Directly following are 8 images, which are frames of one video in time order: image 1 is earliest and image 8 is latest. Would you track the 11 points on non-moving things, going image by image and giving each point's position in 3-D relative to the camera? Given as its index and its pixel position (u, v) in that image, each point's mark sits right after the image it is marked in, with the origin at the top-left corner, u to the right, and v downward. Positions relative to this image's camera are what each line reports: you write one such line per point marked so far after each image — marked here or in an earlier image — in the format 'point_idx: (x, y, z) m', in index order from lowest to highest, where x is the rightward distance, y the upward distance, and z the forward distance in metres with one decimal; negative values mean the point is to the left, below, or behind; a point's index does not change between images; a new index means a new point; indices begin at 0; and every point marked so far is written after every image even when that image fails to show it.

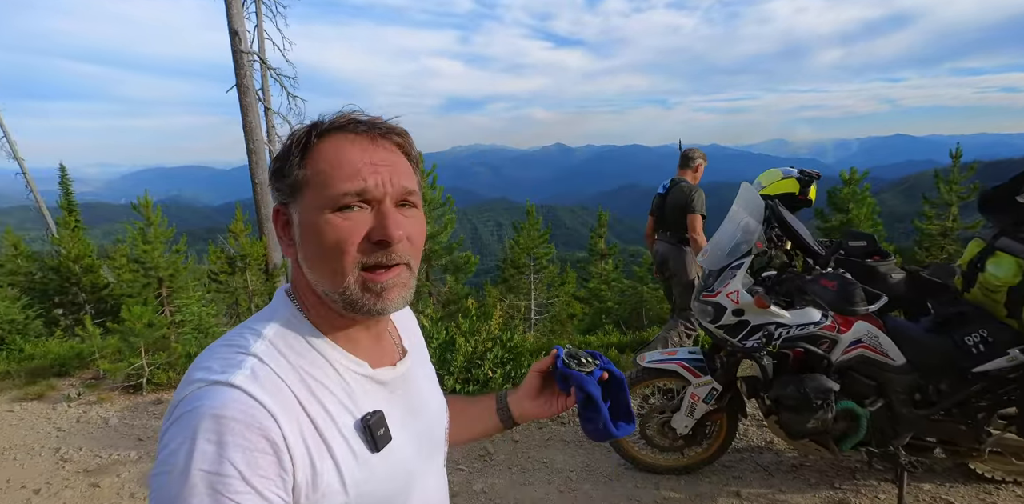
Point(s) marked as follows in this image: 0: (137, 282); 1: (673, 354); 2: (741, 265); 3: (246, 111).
0: (-11.3, -0.9, +15.3) m
1: (+1.4, -0.9, +4.4) m
2: (+1.7, -0.1, +3.8) m
3: (-7.5, +4.0, +14.4) m
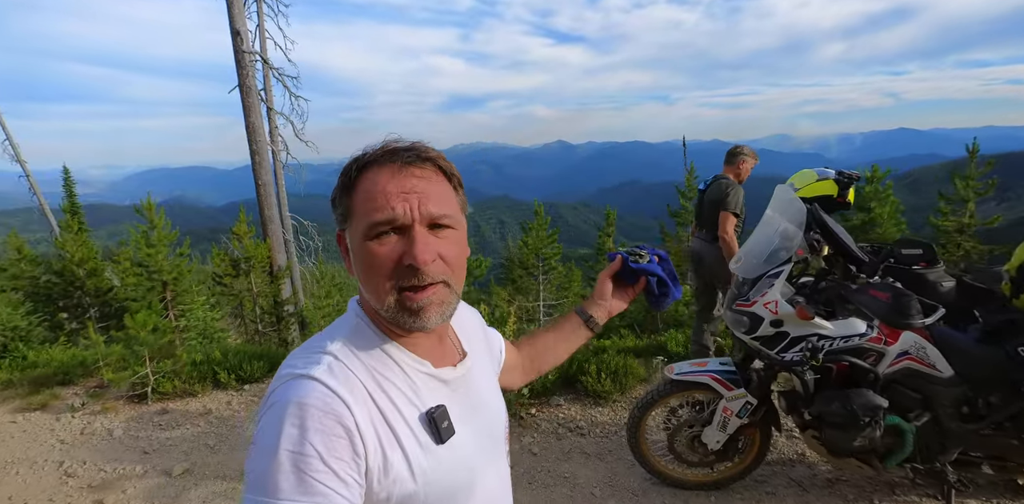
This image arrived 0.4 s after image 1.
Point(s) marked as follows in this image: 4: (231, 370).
0: (-11.1, -1.0, +15.2) m
1: (+1.6, -0.9, +4.2) m
2: (+1.9, -0.1, +3.6) m
3: (-7.4, +3.9, +14.2) m
4: (-4.4, -1.9, +8.0) m
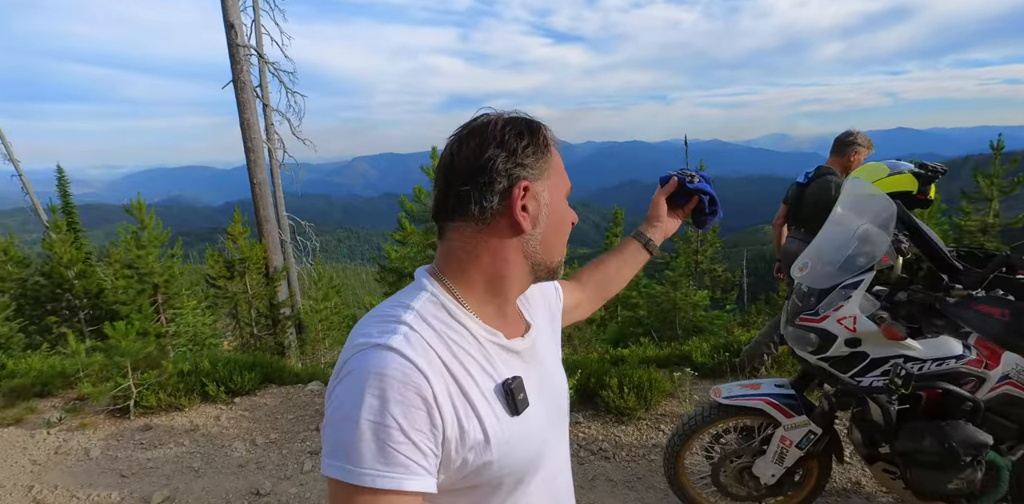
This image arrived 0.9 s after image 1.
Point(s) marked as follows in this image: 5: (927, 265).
0: (-11.0, -1.0, +14.6) m
1: (+1.8, -1.0, +3.7) m
2: (+2.1, -0.2, +3.0) m
3: (-7.2, +3.9, +13.6) m
4: (-4.3, -1.9, +7.4) m
5: (+2.6, -0.1, +3.1) m
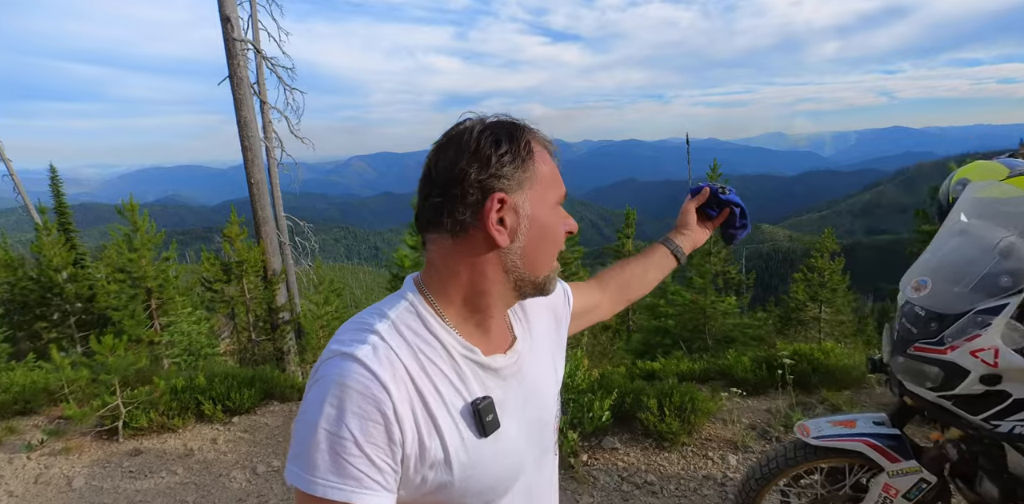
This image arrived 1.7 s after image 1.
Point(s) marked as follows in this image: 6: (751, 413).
0: (-10.7, -1.1, +14.0) m
1: (+2.1, -1.1, +3.1) m
2: (+2.4, -0.3, +2.5) m
3: (-7.0, +3.8, +13.0) m
4: (-4.0, -2.0, +6.8) m
5: (+2.9, -0.2, +2.6) m
6: (+2.6, -1.8, +5.6) m
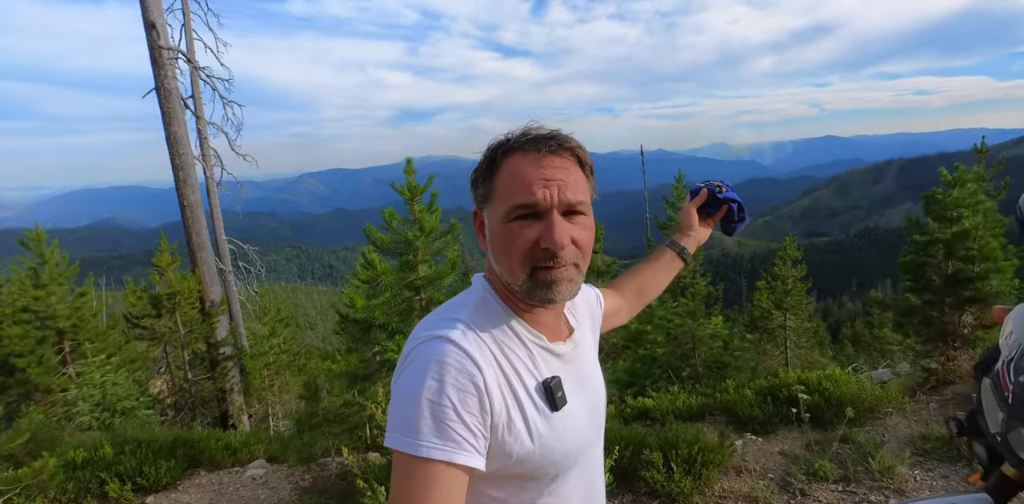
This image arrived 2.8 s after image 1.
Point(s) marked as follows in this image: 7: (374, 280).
0: (-11.6, -2.0, +12.2) m
1: (+2.0, -1.2, +2.4) m
2: (+2.4, -0.4, +1.8) m
3: (-7.9, +3.0, +11.6) m
4: (-4.2, -2.5, +5.6) m
5: (+2.9, -0.3, +1.9) m
6: (+2.4, -2.0, +4.9) m
7: (-1.8, -0.4, +6.8) m
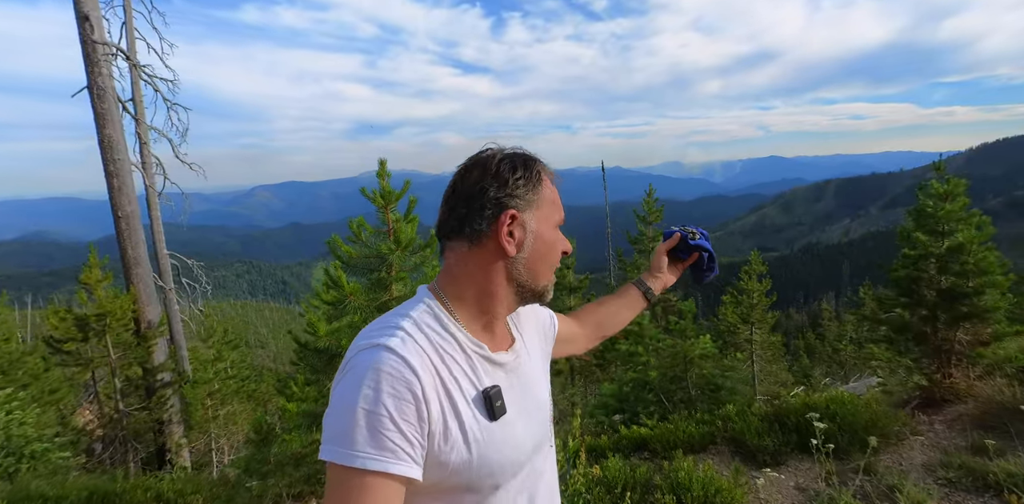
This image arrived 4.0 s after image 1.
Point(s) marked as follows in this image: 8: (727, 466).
0: (-12.2, -2.4, +10.5) m
1: (+2.2, -1.3, +1.9) m
2: (+2.5, -0.4, +1.4) m
3: (-8.5, +2.7, +10.4) m
4: (-4.4, -2.6, +4.6) m
5: (+3.0, -0.3, +1.5) m
6: (+2.3, -2.1, +4.4) m
7: (-2.1, -0.6, +6.0) m
8: (+2.0, -2.0, +4.7) m
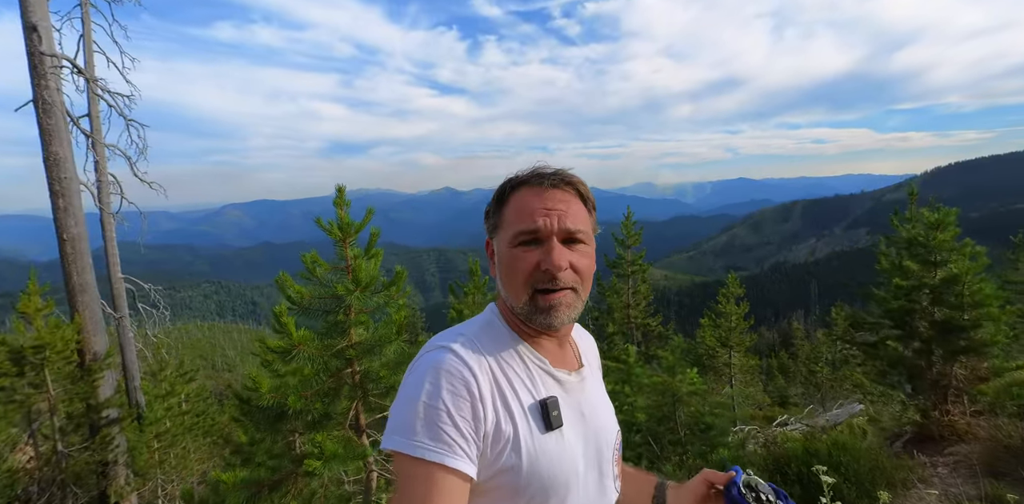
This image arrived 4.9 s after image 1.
0: (-12.6, -2.9, +9.4) m
1: (+2.1, -1.5, +1.5) m
2: (+2.5, -0.6, +1.0) m
3: (-9.0, +2.2, +9.6) m
4: (-4.5, -2.9, +3.8) m
5: (+2.9, -0.5, +1.2) m
6: (+2.2, -2.4, +3.9) m
7: (-2.3, -0.9, +5.4) m
8: (+1.8, -2.3, +4.3) m
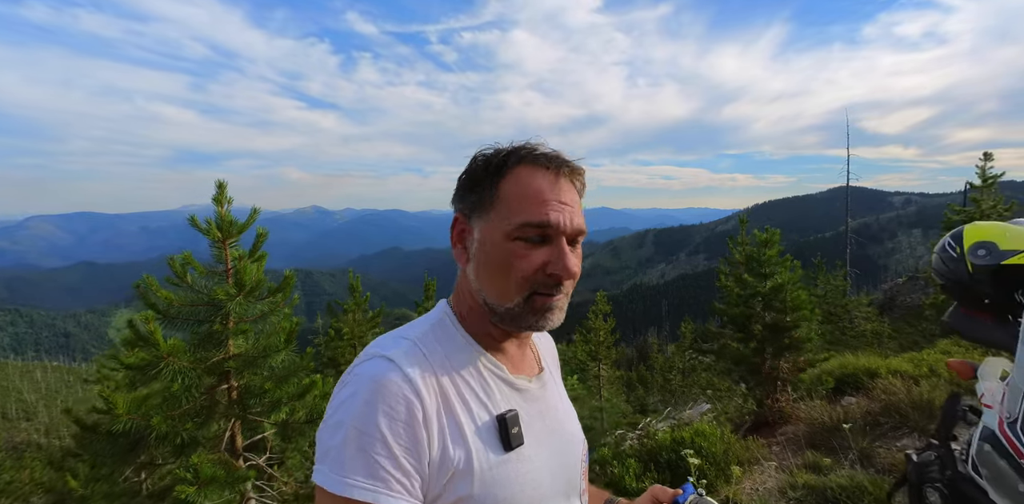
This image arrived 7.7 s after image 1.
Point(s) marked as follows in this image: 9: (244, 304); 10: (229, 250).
0: (-14.4, -3.0, +6.0) m
1: (+1.8, -1.5, +1.9) m
2: (+2.4, -0.6, +1.6) m
3: (-10.9, +2.0, +7.3) m
4: (-5.2, -2.9, +2.5) m
5: (+2.7, -0.5, +1.9) m
6: (+1.3, -2.5, +4.3) m
7: (-3.4, -1.0, +4.7) m
8: (+0.9, -2.4, +4.5) m
9: (-2.7, -0.5, +5.0) m
10: (-3.0, 0.0, +5.2) m
